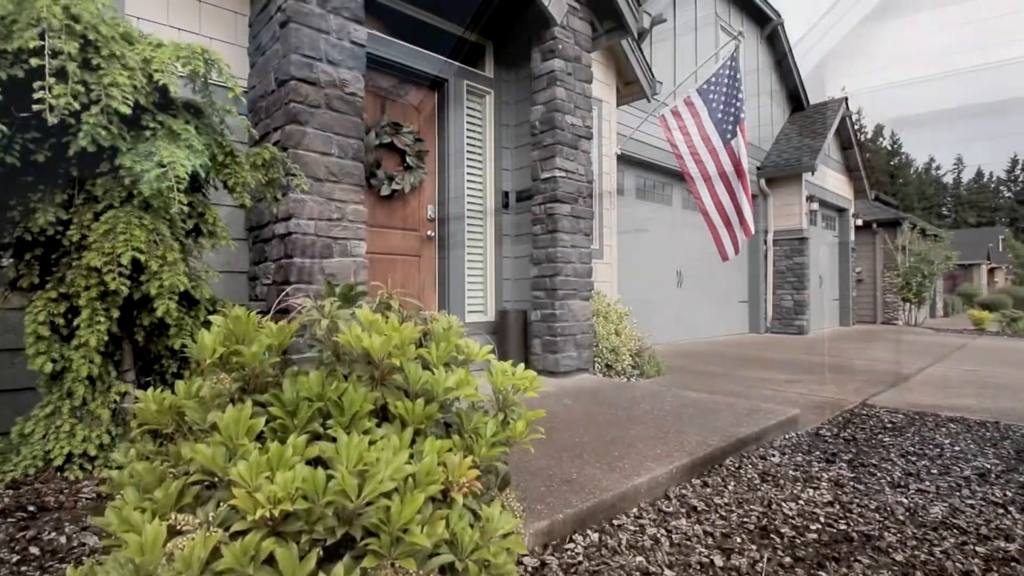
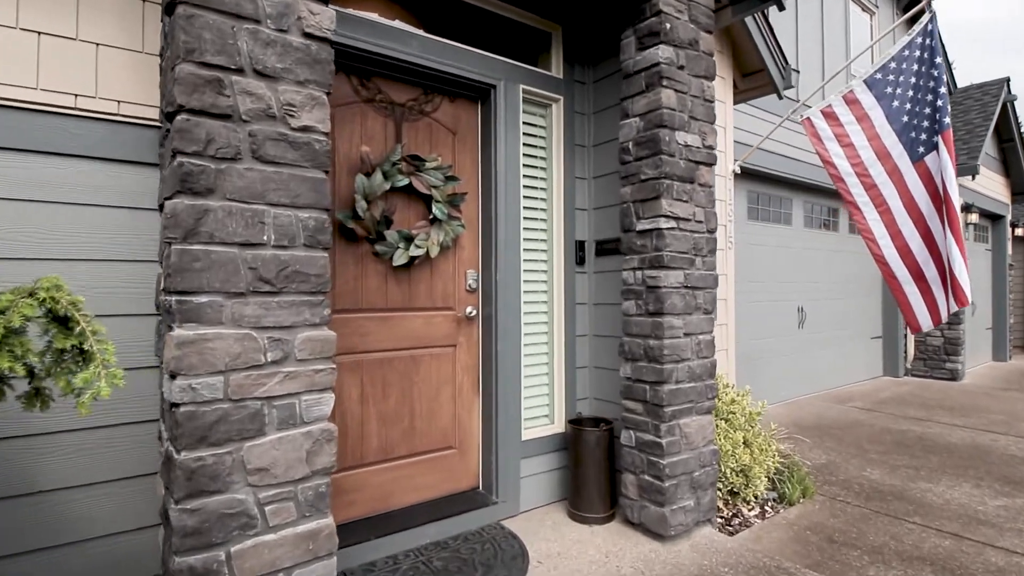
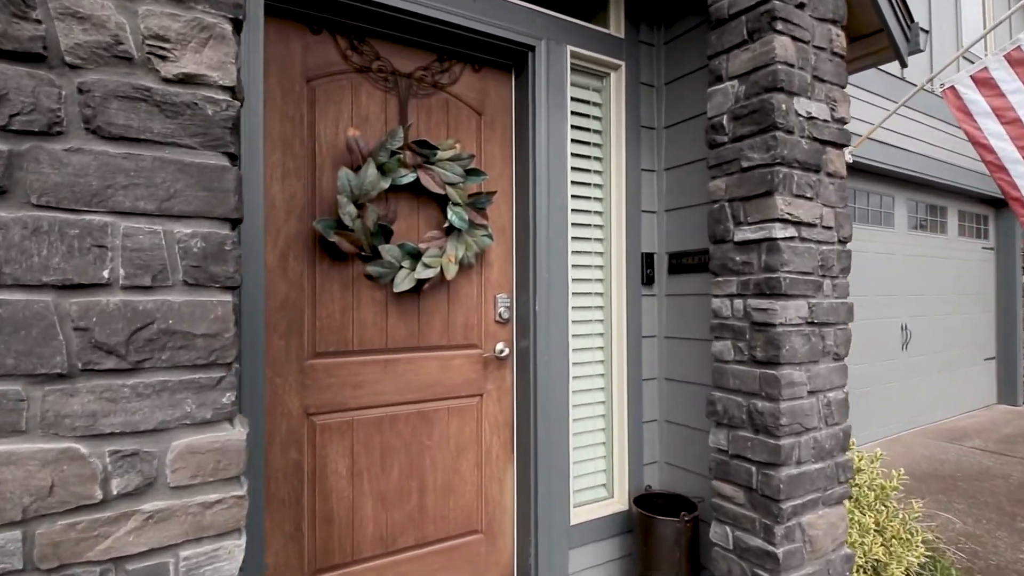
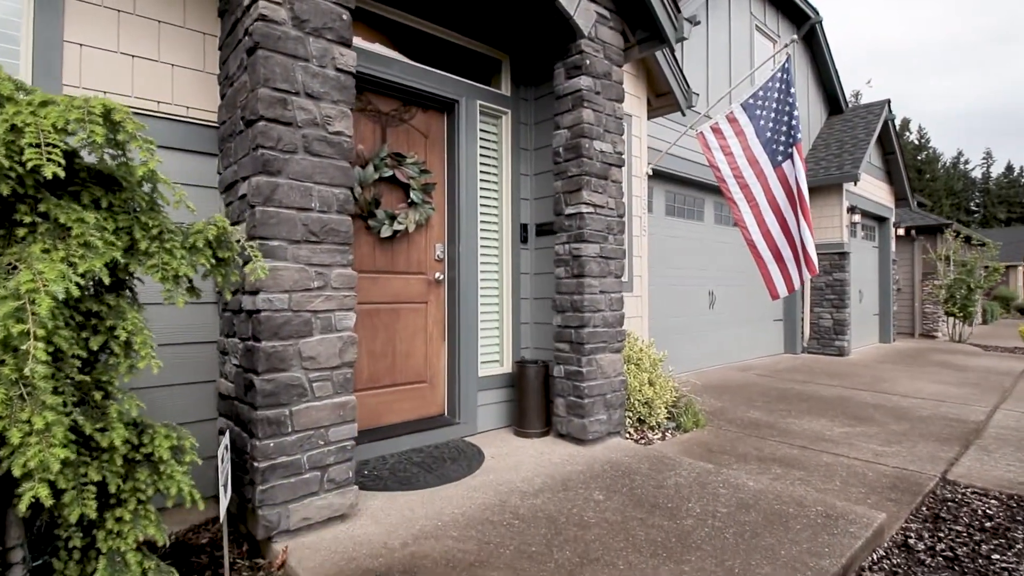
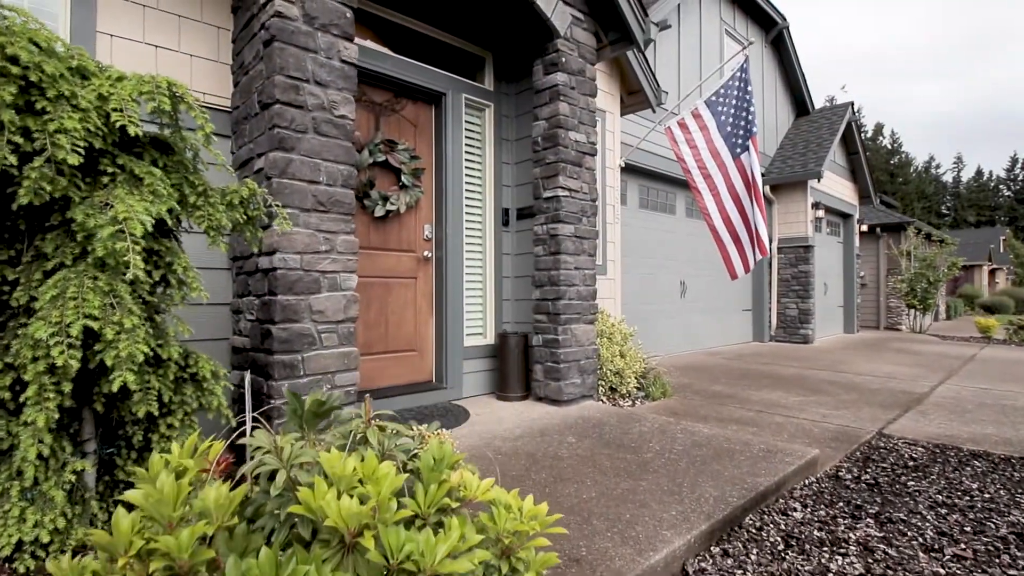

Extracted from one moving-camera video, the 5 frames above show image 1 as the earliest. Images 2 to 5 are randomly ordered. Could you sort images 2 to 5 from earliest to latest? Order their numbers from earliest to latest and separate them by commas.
5, 4, 2, 3
